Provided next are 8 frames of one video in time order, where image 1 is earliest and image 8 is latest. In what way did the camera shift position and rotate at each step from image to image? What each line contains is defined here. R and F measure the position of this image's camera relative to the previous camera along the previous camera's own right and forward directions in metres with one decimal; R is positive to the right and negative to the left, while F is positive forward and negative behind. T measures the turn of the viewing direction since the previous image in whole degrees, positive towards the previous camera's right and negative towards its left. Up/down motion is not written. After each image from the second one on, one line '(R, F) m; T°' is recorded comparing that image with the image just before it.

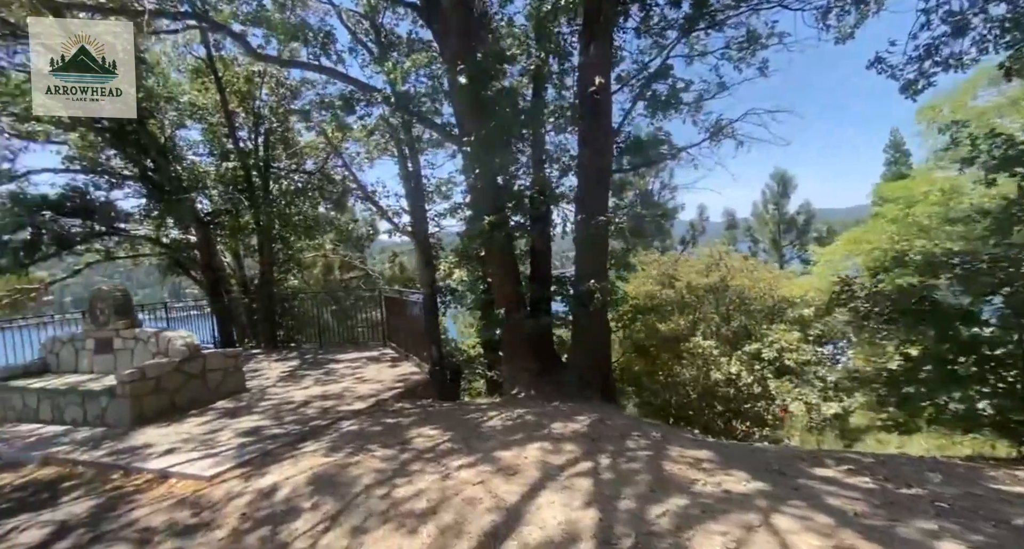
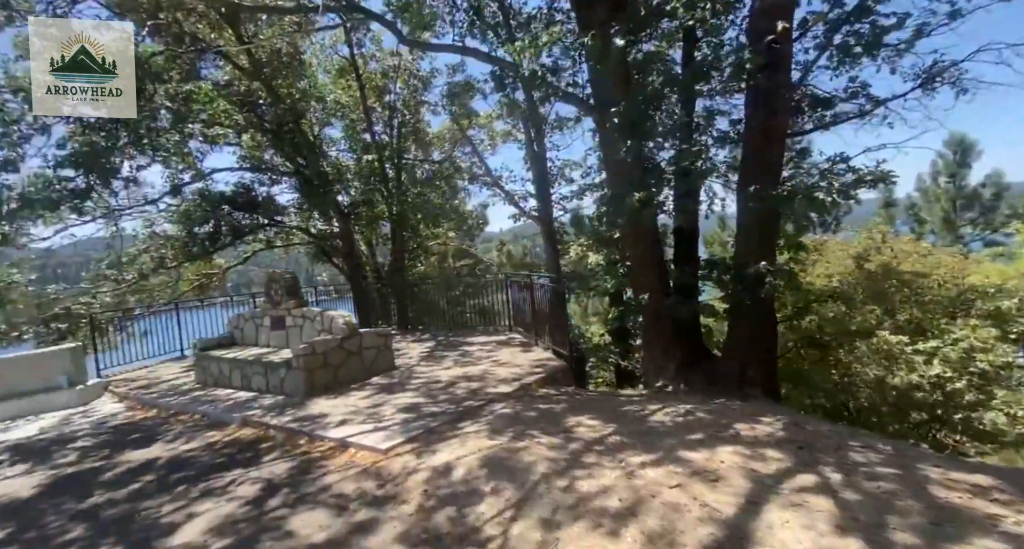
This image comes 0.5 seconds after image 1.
(-0.3, +0.1) m; -13°
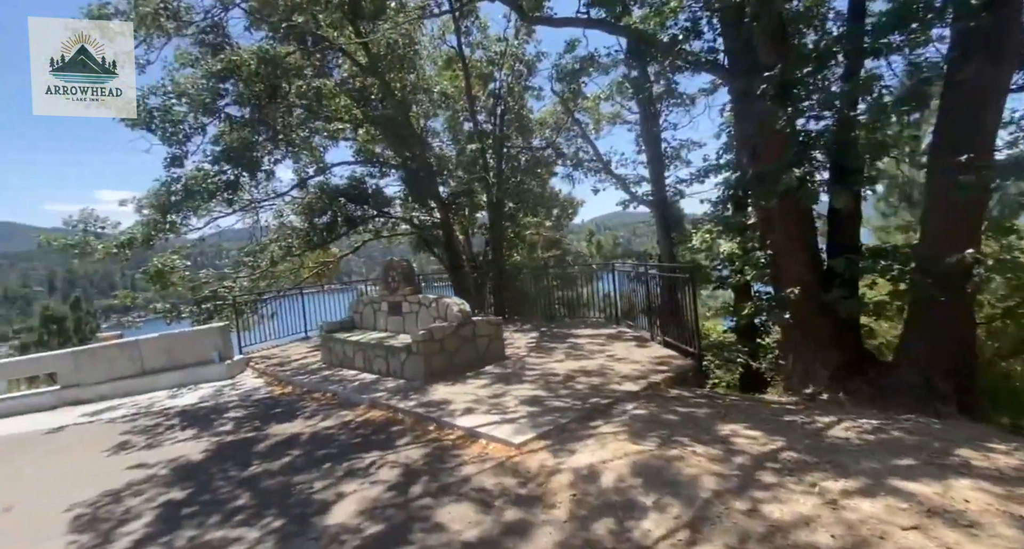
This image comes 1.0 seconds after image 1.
(-0.3, +0.2) m; -10°
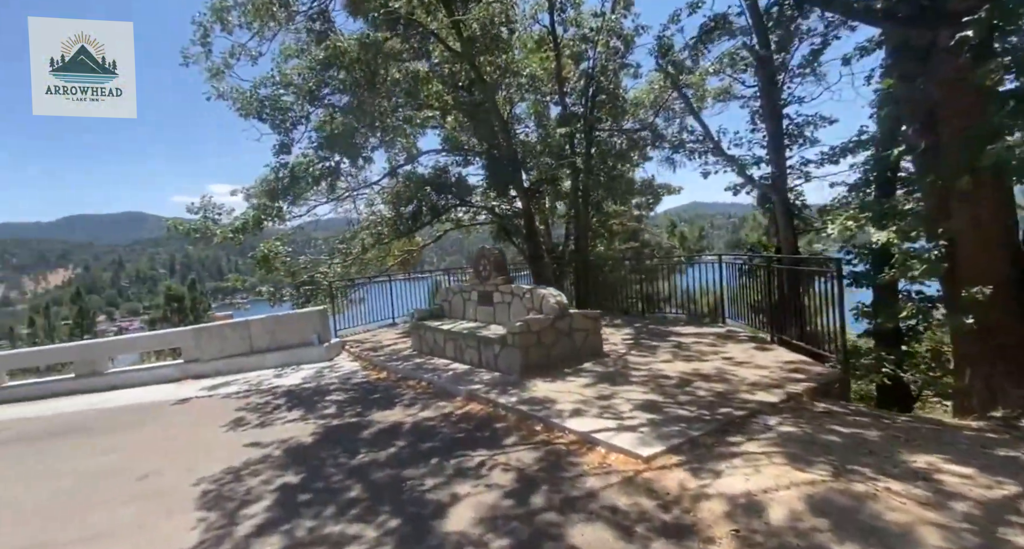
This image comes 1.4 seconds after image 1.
(-0.3, +0.3) m; -9°
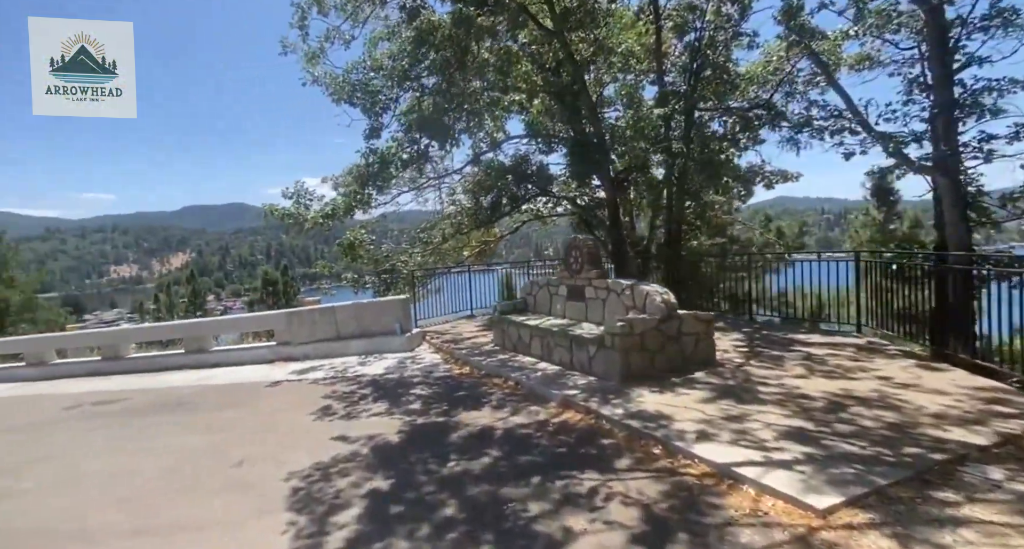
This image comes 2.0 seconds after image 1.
(-0.3, +0.5) m; -8°
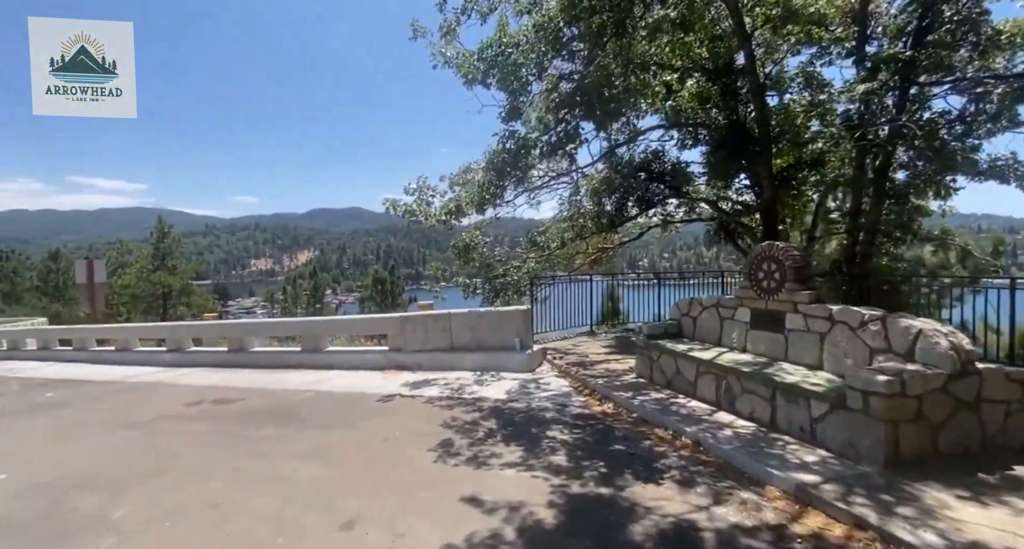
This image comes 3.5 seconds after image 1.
(-0.7, +1.2) m; -11°
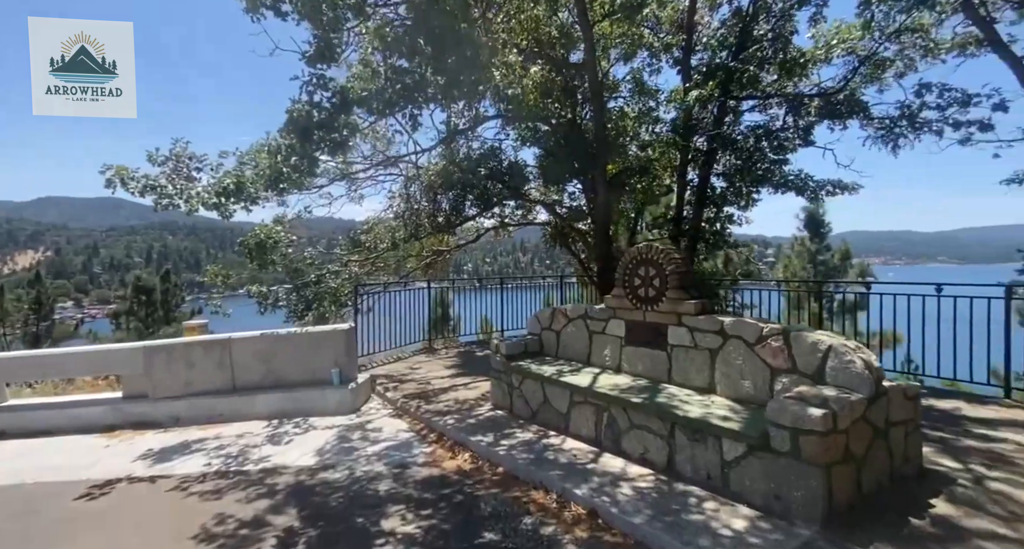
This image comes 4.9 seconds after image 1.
(0.0, +1.4) m; +21°
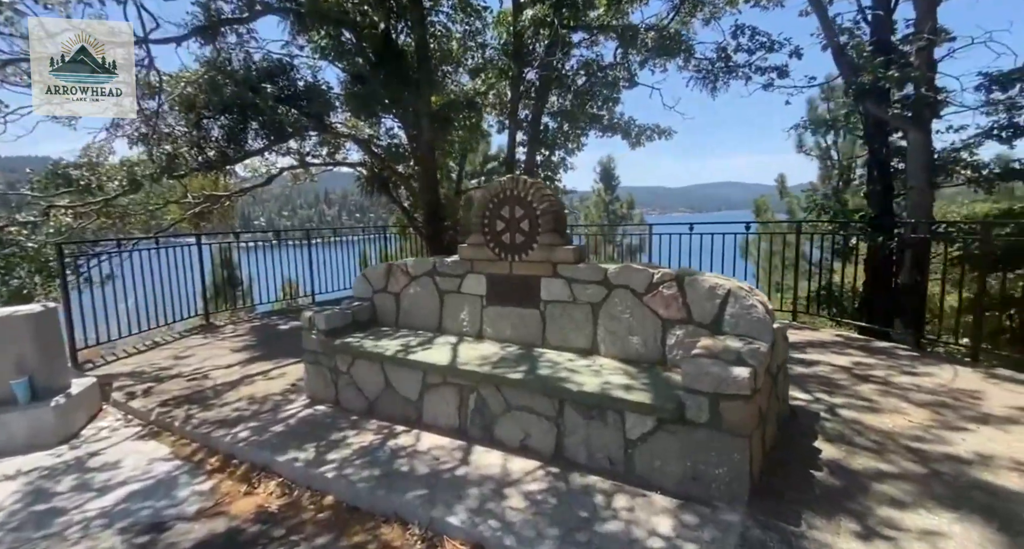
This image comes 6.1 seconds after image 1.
(-0.1, +1.1) m; +22°
